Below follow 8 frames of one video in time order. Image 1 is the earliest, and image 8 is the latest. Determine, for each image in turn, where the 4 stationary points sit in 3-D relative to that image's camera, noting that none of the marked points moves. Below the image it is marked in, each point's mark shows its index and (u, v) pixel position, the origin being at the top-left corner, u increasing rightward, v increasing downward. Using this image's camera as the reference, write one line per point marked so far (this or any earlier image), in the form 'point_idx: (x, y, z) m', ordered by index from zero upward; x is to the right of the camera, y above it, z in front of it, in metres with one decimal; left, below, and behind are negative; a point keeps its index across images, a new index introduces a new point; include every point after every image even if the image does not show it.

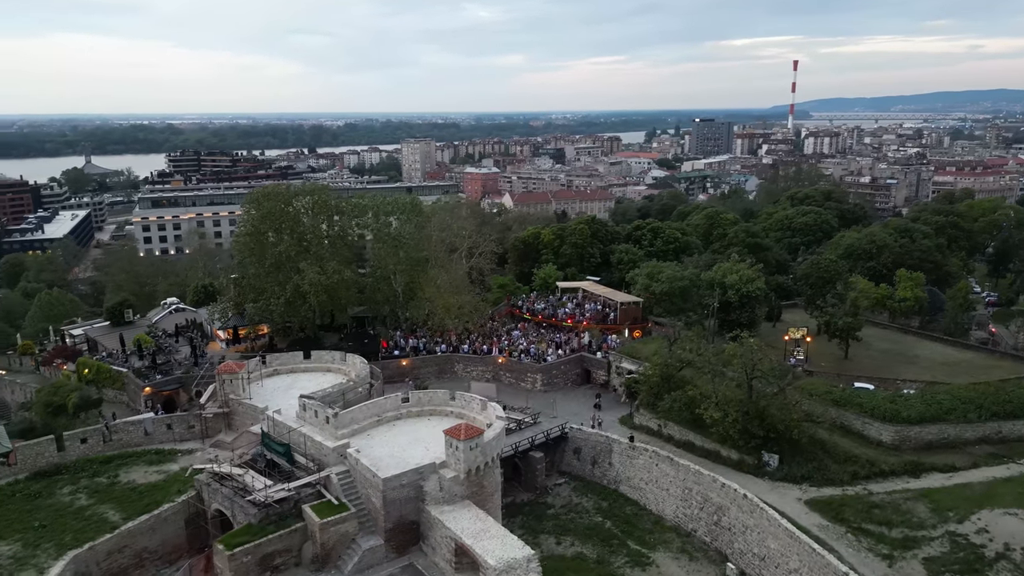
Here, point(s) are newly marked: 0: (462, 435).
0: (-1.4, -4.0, +18.4) m
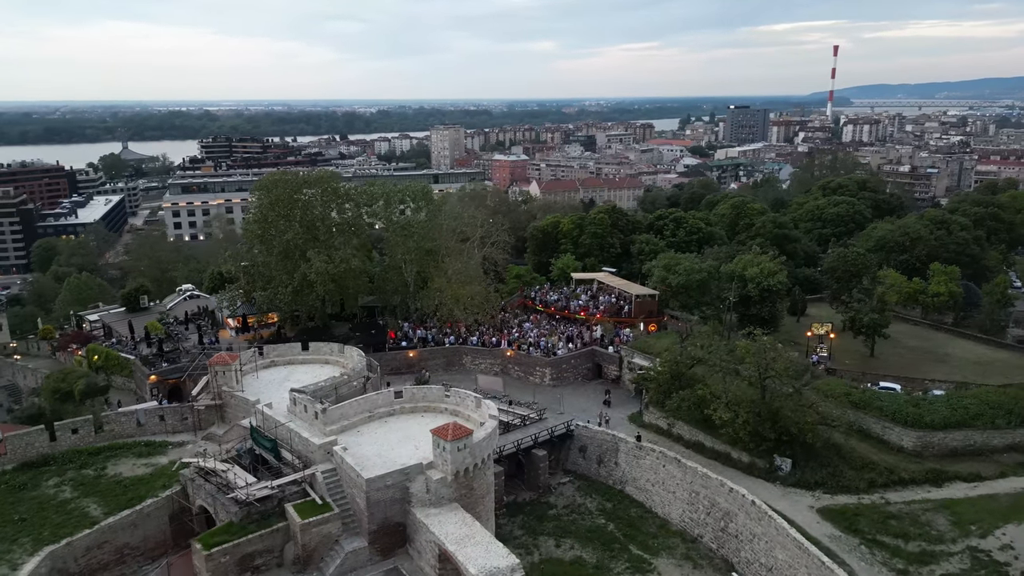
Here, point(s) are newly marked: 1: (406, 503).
0: (-1.6, -3.8, +17.6) m
1: (-2.8, -5.7, +18.0) m
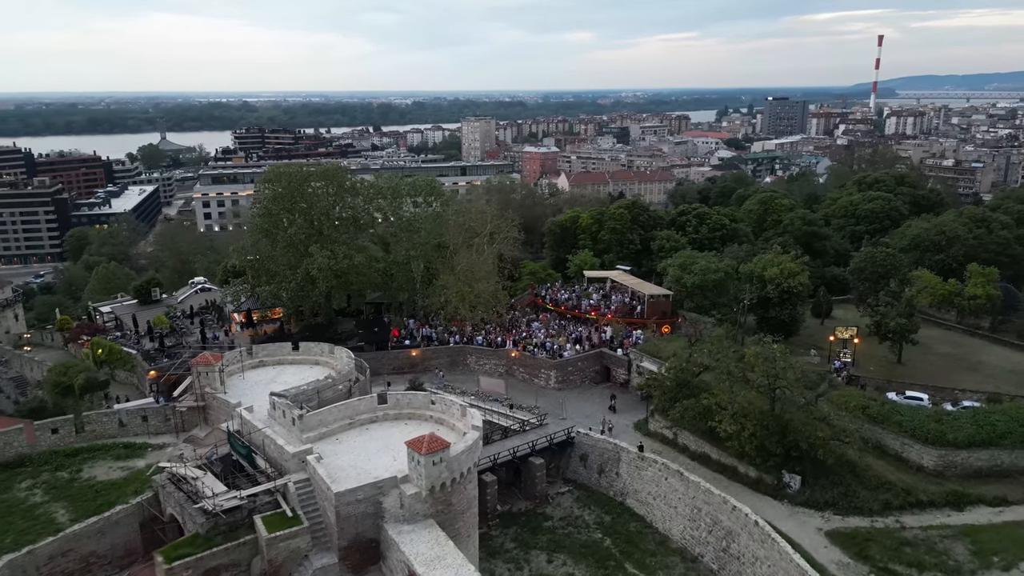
0: (-2.2, -3.9, +16.6) m
1: (-3.3, -5.8, +17.1) m
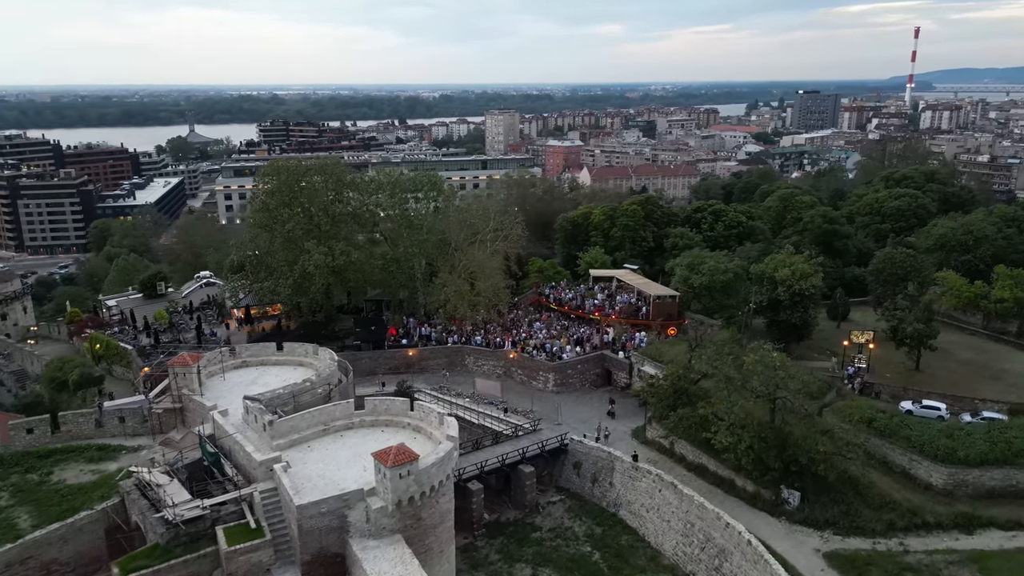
0: (-2.8, -4.0, +15.8) m
1: (-4.0, -5.9, +16.4) m
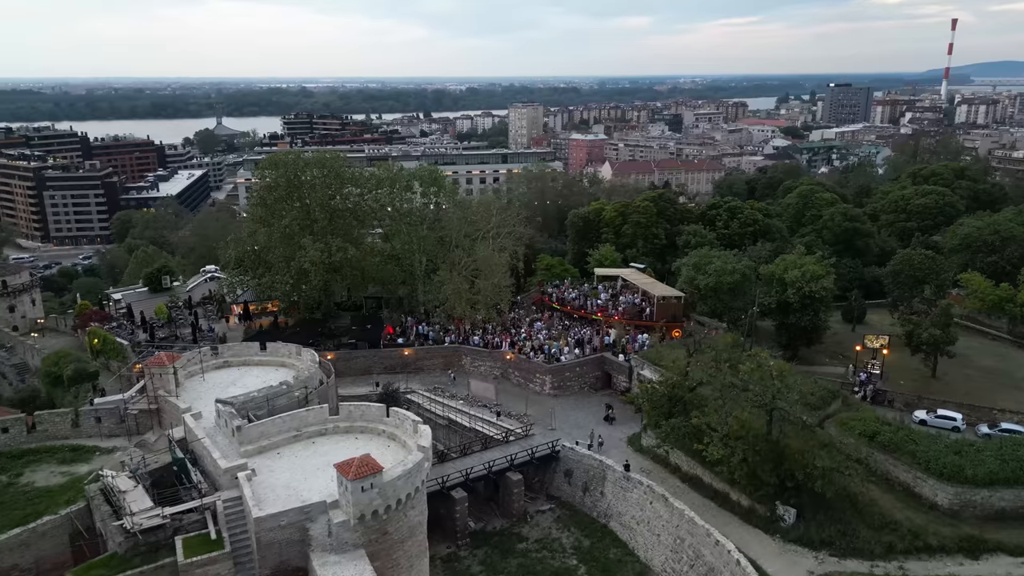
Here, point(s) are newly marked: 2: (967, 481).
0: (-3.6, -4.1, +15.1) m
1: (-4.8, -6.0, +15.7) m
2: (+13.1, -5.6, +19.5) m
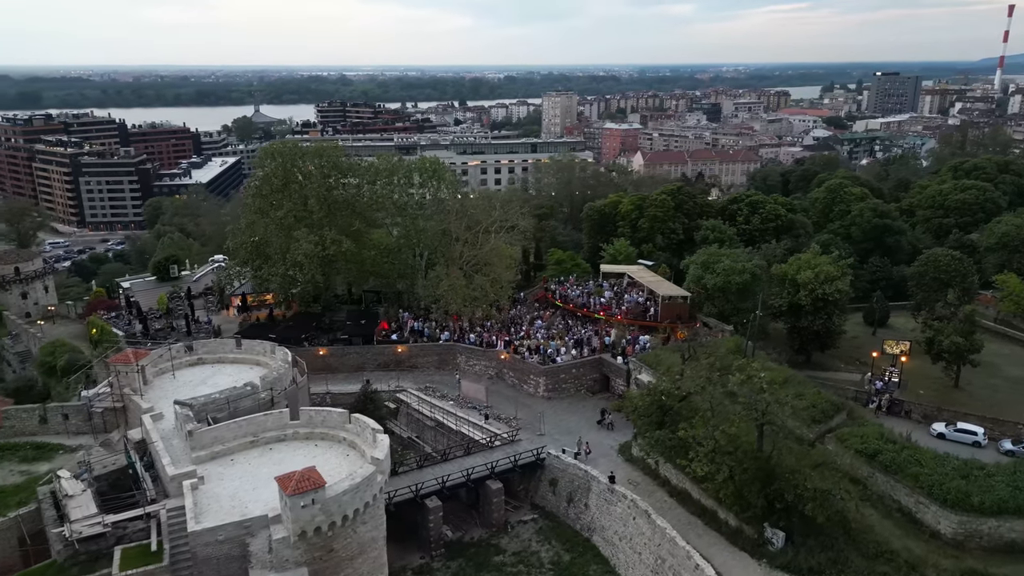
0: (-4.6, -4.2, +14.3) m
1: (-5.8, -6.0, +14.9) m
2: (+12.2, -5.9, +17.9) m
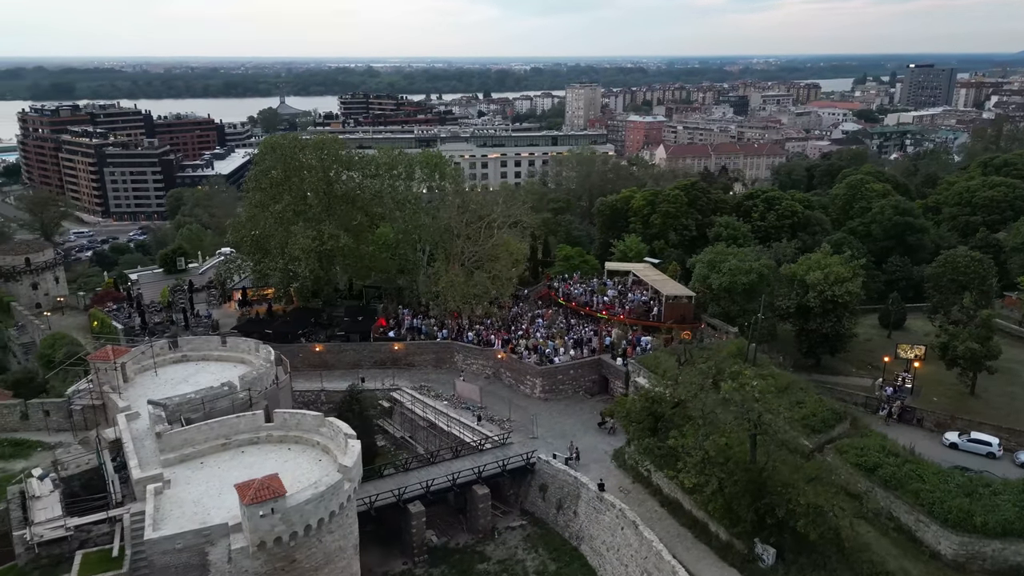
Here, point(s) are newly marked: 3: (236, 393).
0: (-5.3, -4.2, +13.8) m
1: (-6.5, -6.0, +14.5) m
2: (+11.6, -6.1, +16.9) m
3: (-8.1, -3.1, +20.0) m
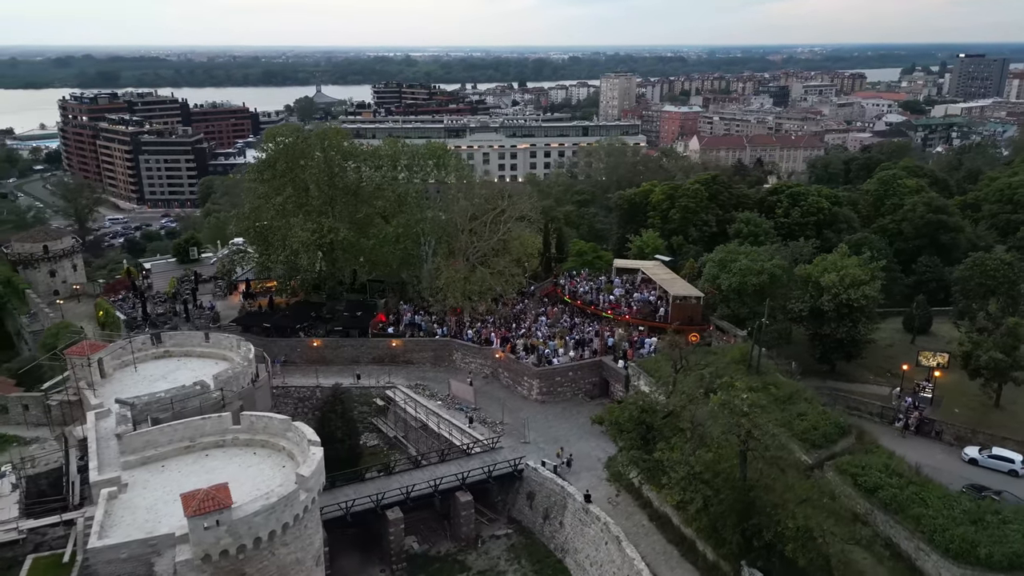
0: (-6.2, -4.3, +13.3) m
1: (-7.4, -6.1, +14.1) m
2: (+10.8, -6.3, +15.6) m
3: (-8.6, -3.0, +19.5) m
